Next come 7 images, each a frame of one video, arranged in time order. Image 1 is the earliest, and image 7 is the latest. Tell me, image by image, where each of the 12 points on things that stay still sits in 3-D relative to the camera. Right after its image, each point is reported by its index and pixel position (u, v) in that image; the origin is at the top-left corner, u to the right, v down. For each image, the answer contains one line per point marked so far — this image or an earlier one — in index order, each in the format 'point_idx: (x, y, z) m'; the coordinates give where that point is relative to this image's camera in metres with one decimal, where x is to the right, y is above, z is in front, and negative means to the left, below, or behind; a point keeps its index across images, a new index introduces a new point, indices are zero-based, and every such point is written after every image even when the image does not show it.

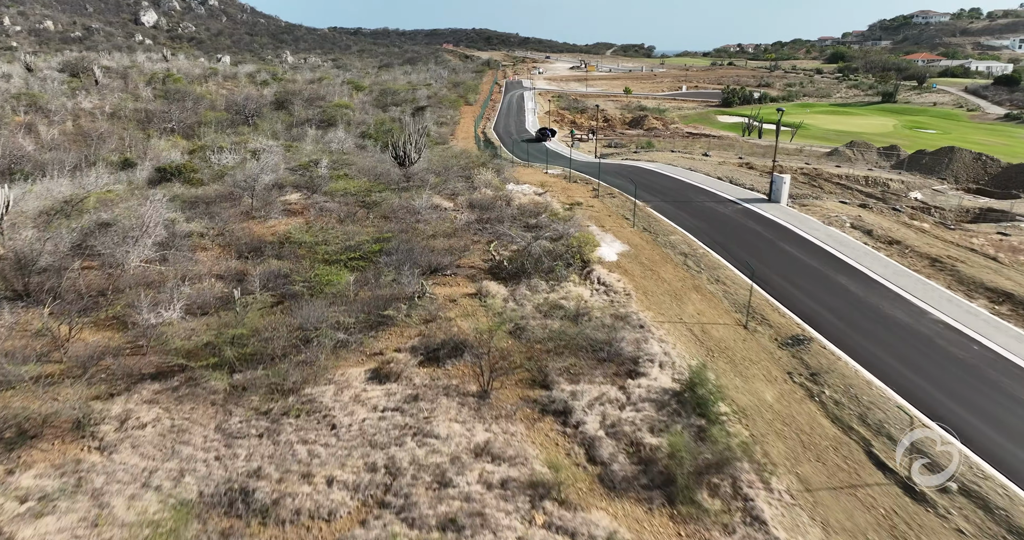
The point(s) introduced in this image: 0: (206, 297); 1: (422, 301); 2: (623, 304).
0: (-5.6, -0.4, +12.8) m
1: (-1.6, -0.5, +12.7) m
2: (+2.0, -0.6, +12.9) m
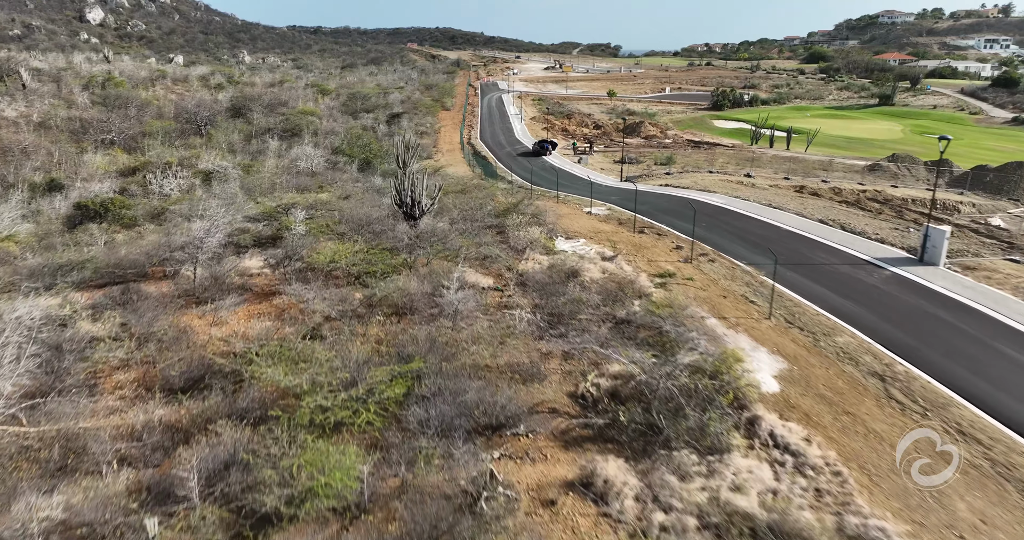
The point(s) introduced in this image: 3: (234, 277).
0: (-4.1, -2.4, +6.9) m
1: (-0.1, -2.4, +6.9) m
2: (+3.5, -2.4, +7.4) m
3: (-5.3, -0.2, +13.2) m
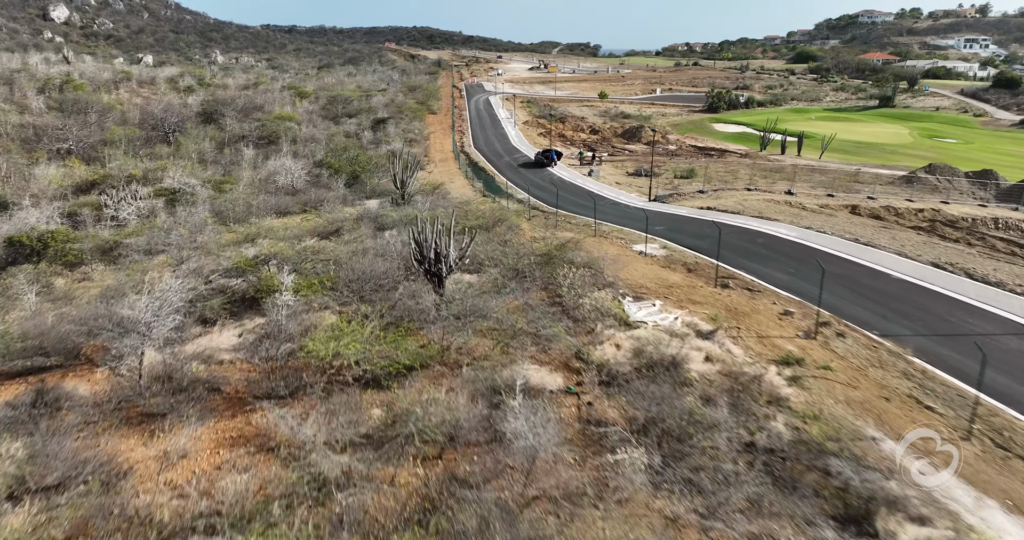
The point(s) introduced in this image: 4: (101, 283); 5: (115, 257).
0: (-2.9, -3.6, +3.2) m
1: (+1.0, -3.6, +3.4) m
2: (+4.7, -3.6, +3.9) m
3: (-4.3, -1.4, +9.5) m
4: (-9.8, -0.3, +16.6) m
5: (-10.8, +0.4, +19.0) m
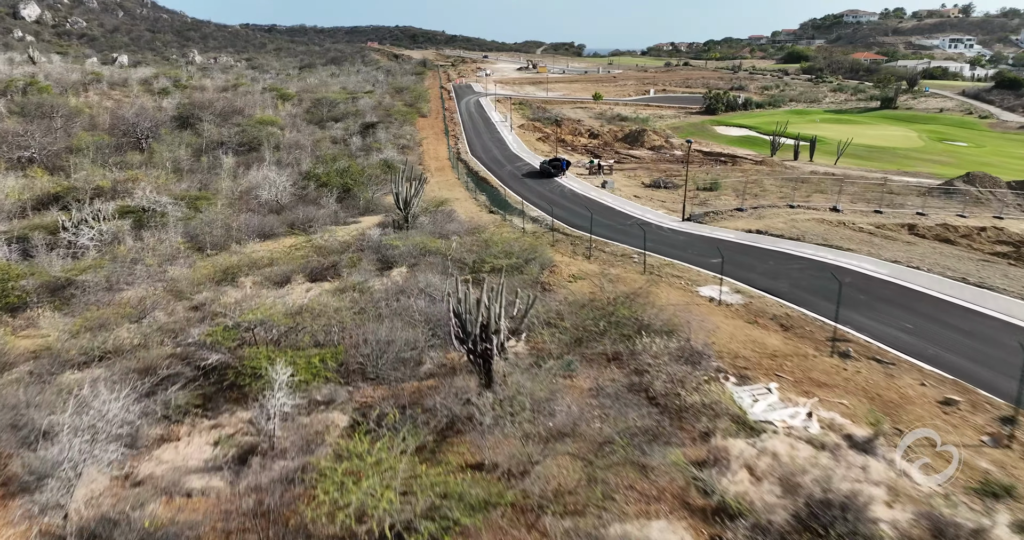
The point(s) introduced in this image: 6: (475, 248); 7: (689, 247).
0: (-1.9, -4.5, +0.3) m
1: (+2.1, -4.5, +0.6) m
2: (+5.7, -4.5, +1.2) m
3: (-3.4, -2.3, +6.6) m
4: (-9.0, -1.3, +13.5) m
5: (-10.1, -0.6, +15.9) m
6: (-0.8, +0.5, +16.1) m
7: (+4.3, +0.5, +16.9) m
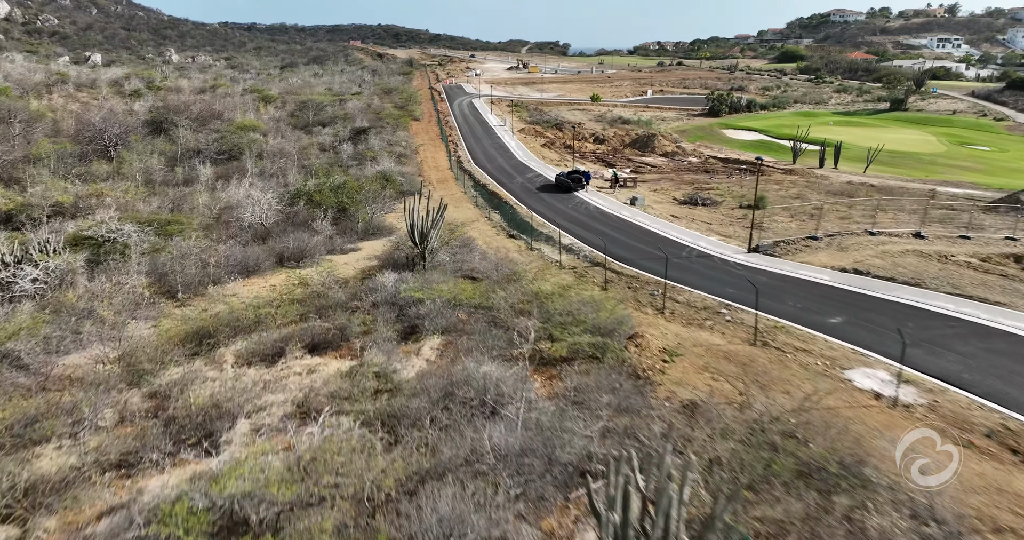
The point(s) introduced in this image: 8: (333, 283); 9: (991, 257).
0: (-0.4, -5.7, -3.3) m
1: (+3.5, -5.6, -2.9) m
2: (+7.2, -5.6, -2.2) m
3: (-2.1, -3.5, +2.9) m
4: (-7.9, -2.4, +9.7) m
5: (-9.0, -1.8, +12.1) m
6: (+0.2, -0.6, +12.5) m
7: (+5.3, -0.6, +13.4) m
8: (-4.3, -0.3, +17.0) m
9: (+12.0, +0.3, +17.5) m
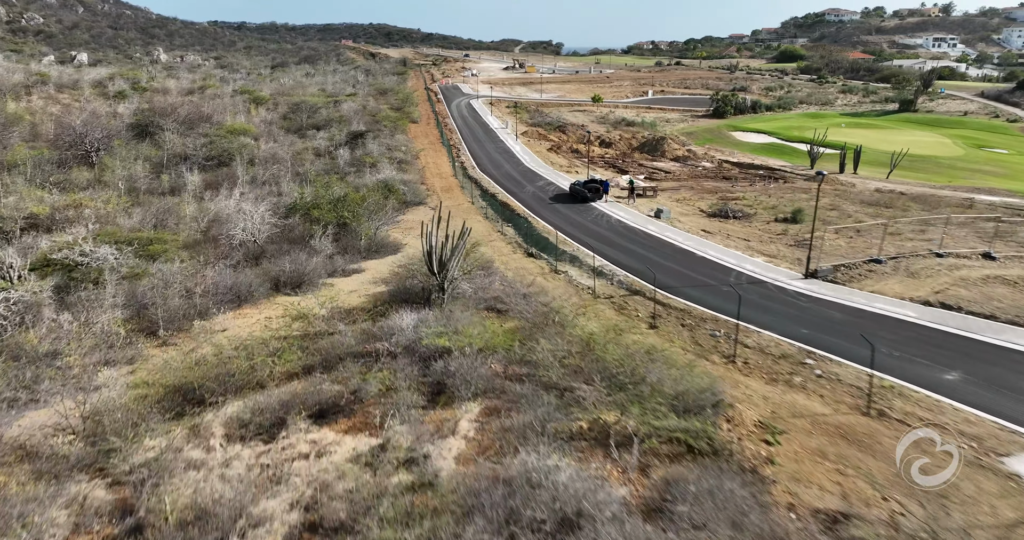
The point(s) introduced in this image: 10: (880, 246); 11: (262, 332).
0: (+0.5, -6.3, -5.5) m
1: (+4.5, -6.3, -5.0) m
2: (+8.0, -6.2, -4.3) m
3: (-1.3, -4.2, +0.8) m
4: (-7.2, -3.1, +7.5) m
5: (-8.3, -2.5, +9.9) m
6: (+0.9, -1.3, +10.4) m
7: (+6.0, -1.2, +11.4) m
8: (-3.7, -1.0, +14.8) m
9: (+12.6, -0.3, +15.5) m
10: (+10.0, +0.6, +19.0) m
11: (-5.2, -1.2, +14.6) m
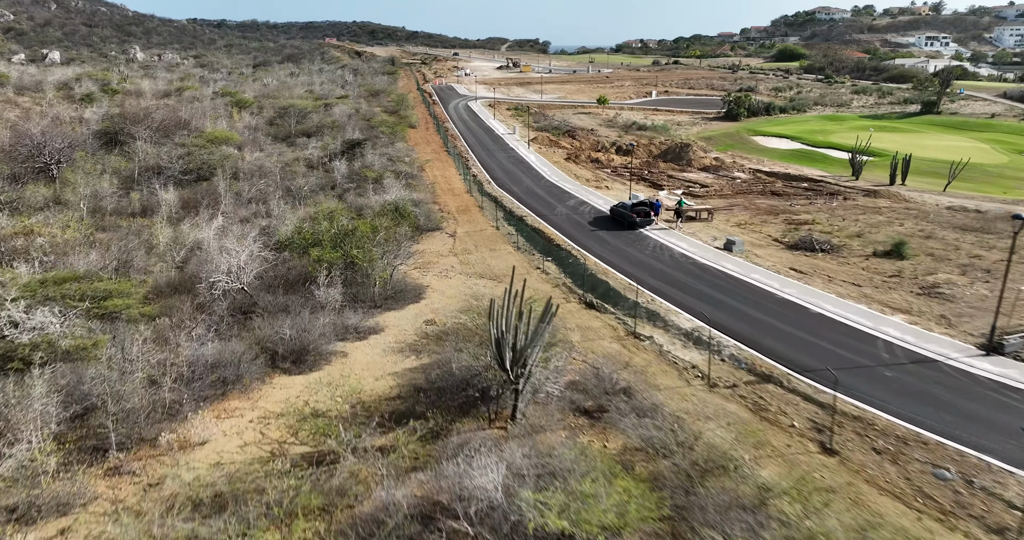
0: (+2.5, -7.7, -9.7) m
1: (+6.4, -7.6, -9.2) m
2: (+10.0, -7.5, -8.3) m
3: (+0.5, -5.5, -3.5) m
4: (-5.5, -4.5, +3.1) m
5: (-6.7, -3.9, +5.4) m
6: (+2.5, -2.6, +6.1) m
7: (+7.5, -2.5, +7.3) m
8: (-2.2, -2.3, +10.5) m
9: (+14.1, -1.6, +11.5) m
10: (+11.3, -0.6, +15.0) m
11: (-3.7, -2.6, +10.3) m
